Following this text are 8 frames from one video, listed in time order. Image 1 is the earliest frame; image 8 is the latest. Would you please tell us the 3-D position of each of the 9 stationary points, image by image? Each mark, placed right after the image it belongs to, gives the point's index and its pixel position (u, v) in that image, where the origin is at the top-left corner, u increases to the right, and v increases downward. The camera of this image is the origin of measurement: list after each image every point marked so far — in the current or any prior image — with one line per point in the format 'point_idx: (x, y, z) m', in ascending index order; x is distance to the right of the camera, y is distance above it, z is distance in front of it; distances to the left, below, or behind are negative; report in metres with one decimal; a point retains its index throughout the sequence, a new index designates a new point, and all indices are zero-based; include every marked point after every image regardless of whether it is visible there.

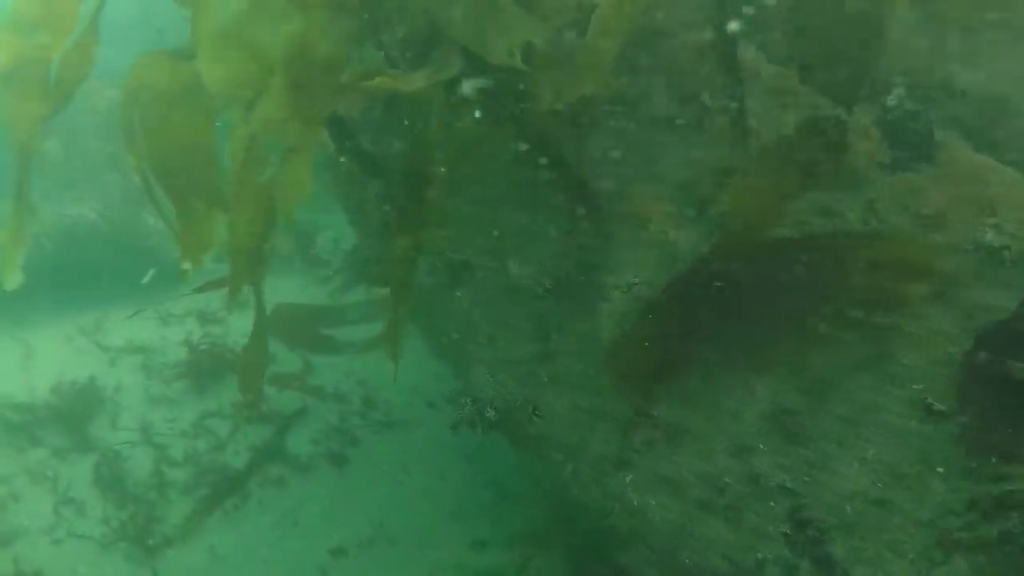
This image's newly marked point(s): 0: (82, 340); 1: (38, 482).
0: (-4.1, -0.5, +7.9) m
1: (-3.4, -1.3, +6.0) m
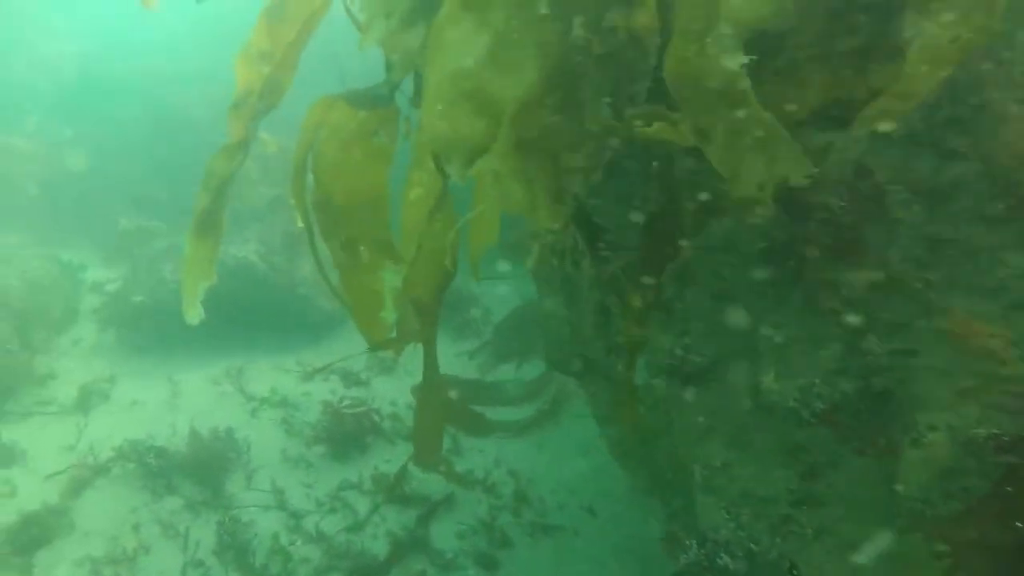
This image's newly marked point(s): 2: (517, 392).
0: (-2.6, -0.9, +7.5) m
1: (-2.2, -1.5, +5.5) m
2: (+0.1, -1.1, +8.6) m
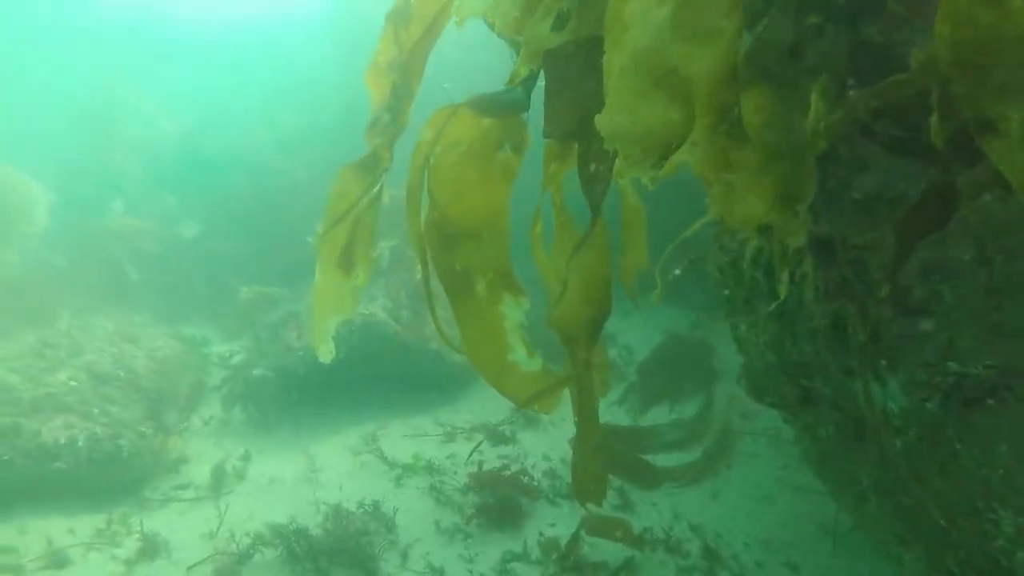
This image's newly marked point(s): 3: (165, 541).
0: (-1.2, -1.4, +6.9) m
1: (-1.0, -1.9, +4.8) m
2: (+1.5, -1.4, +7.7) m
3: (-2.4, -1.6, +5.7) m
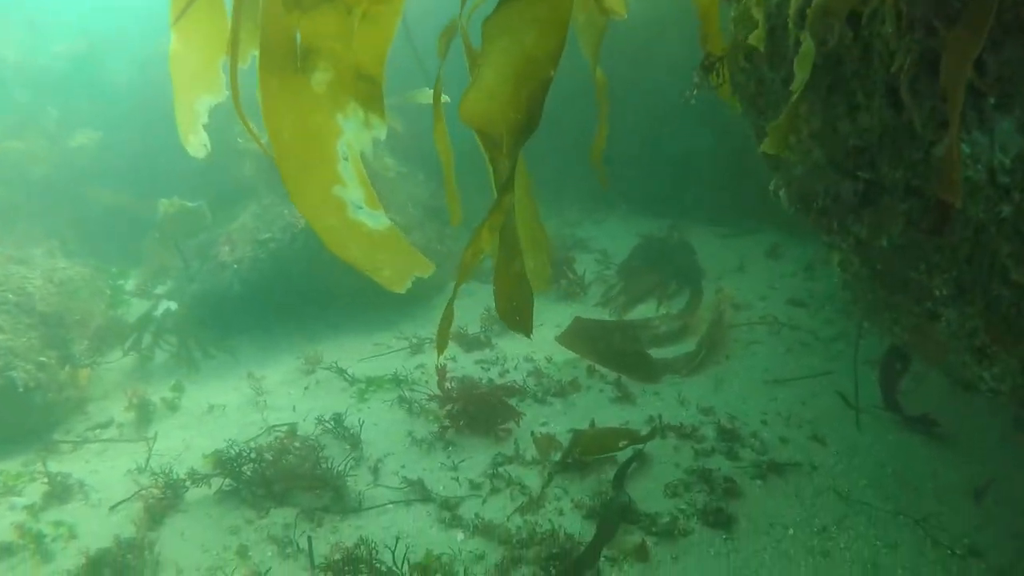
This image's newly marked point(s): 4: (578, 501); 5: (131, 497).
0: (-1.4, -0.6, +6.0) m
1: (-1.0, -1.2, +3.9) m
2: (+1.3, -0.3, +6.9) m
3: (-2.5, -1.0, +4.7) m
4: (+0.3, -1.0, +4.1) m
5: (-2.0, -1.1, +4.5) m
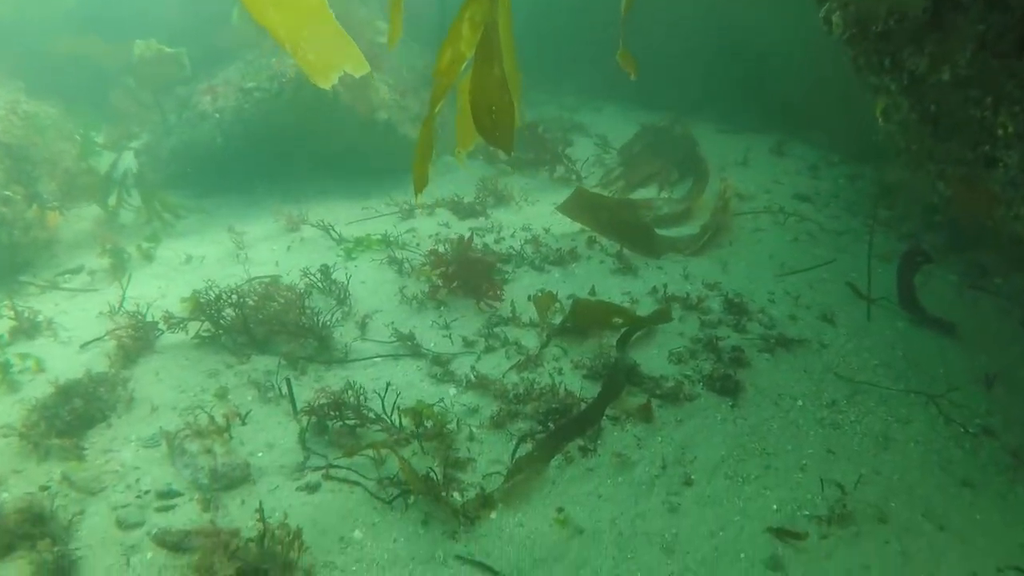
0: (-1.4, +0.4, +5.7) m
1: (-1.1, -0.5, +3.7) m
2: (+1.3, +0.6, +6.6) m
3: (-2.5, -0.1, +4.4) m
4: (+0.3, -0.3, +3.9) m
5: (-2.0, -0.2, +4.2) m
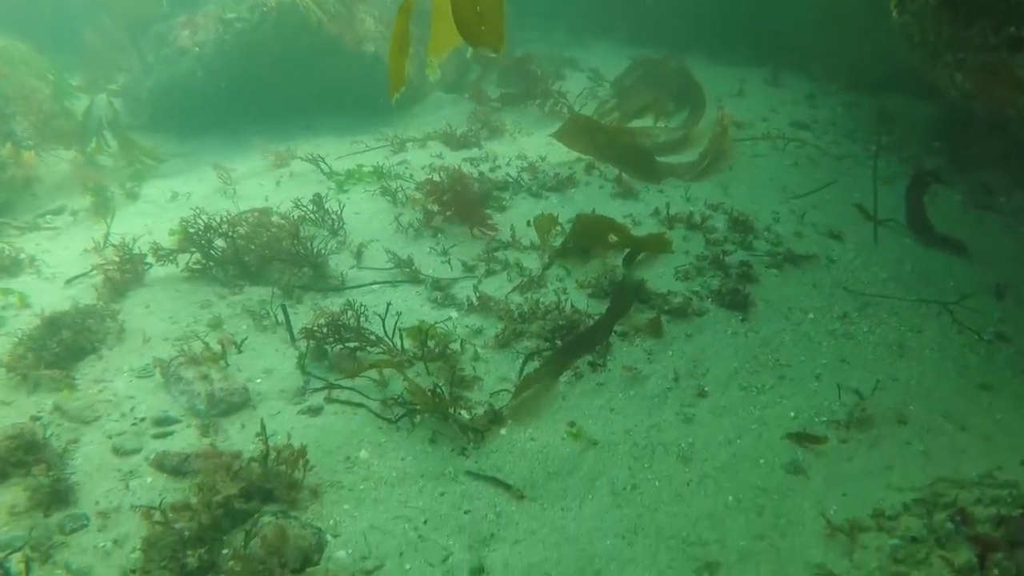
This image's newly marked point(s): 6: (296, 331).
0: (-1.5, +0.8, +5.5) m
1: (-1.0, -0.2, +3.6) m
2: (+1.2, +1.1, +6.5) m
3: (-2.5, +0.2, +4.3) m
4: (+0.3, 0.0, +3.8) m
5: (-2.0, +0.1, +4.0) m
6: (-0.9, -0.2, +3.5) m
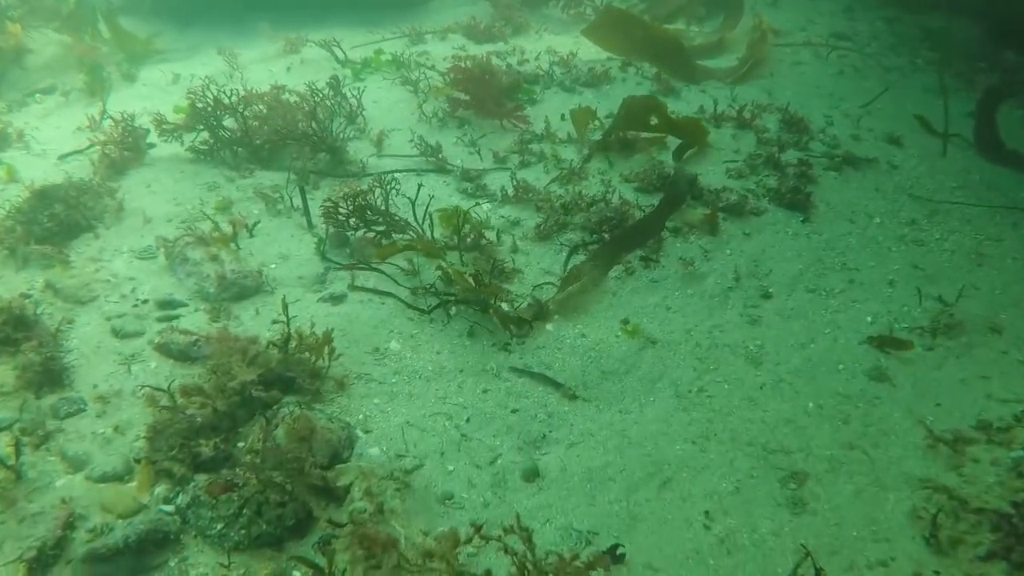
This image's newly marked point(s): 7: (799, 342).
0: (-1.3, +1.4, +5.1) m
1: (-0.9, +0.3, +3.2) m
2: (+1.4, +1.7, +6.1) m
3: (-2.3, +0.7, +3.9) m
4: (+0.5, +0.5, +3.5) m
5: (-1.9, +0.6, +3.7) m
6: (-0.7, +0.3, +3.2) m
7: (+0.9, -0.2, +2.5) m
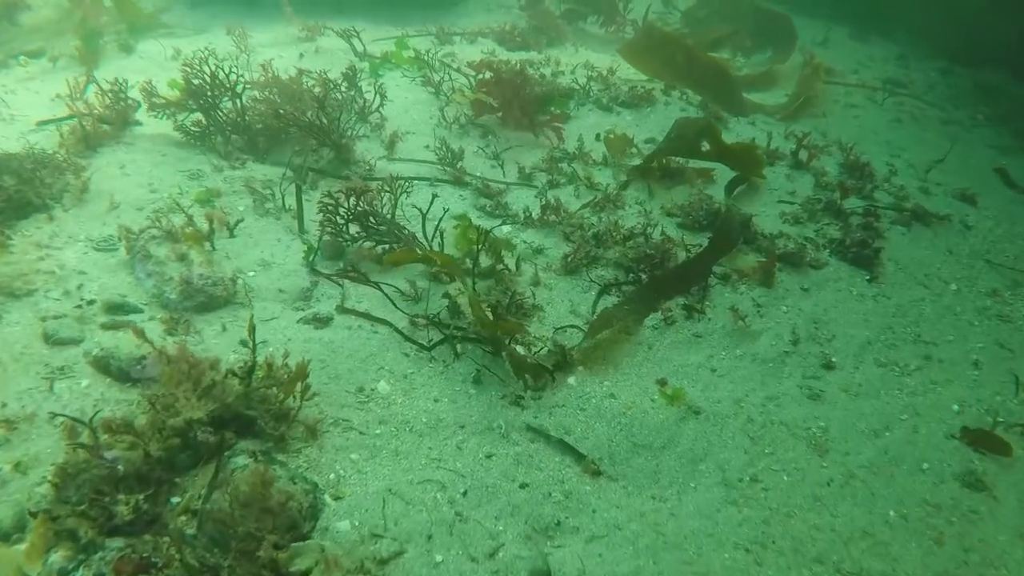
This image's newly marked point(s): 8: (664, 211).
0: (-1.1, +1.3, +4.7) m
1: (-0.8, +0.3, +2.8) m
2: (+1.6, +1.4, +5.7) m
3: (-2.2, +0.8, +3.5) m
4: (+0.6, +0.3, +3.0) m
5: (-1.7, +0.6, +3.3) m
6: (-0.7, +0.2, +2.8) m
7: (+0.9, -0.3, +2.1) m
8: (+0.5, +0.3, +3.0) m
